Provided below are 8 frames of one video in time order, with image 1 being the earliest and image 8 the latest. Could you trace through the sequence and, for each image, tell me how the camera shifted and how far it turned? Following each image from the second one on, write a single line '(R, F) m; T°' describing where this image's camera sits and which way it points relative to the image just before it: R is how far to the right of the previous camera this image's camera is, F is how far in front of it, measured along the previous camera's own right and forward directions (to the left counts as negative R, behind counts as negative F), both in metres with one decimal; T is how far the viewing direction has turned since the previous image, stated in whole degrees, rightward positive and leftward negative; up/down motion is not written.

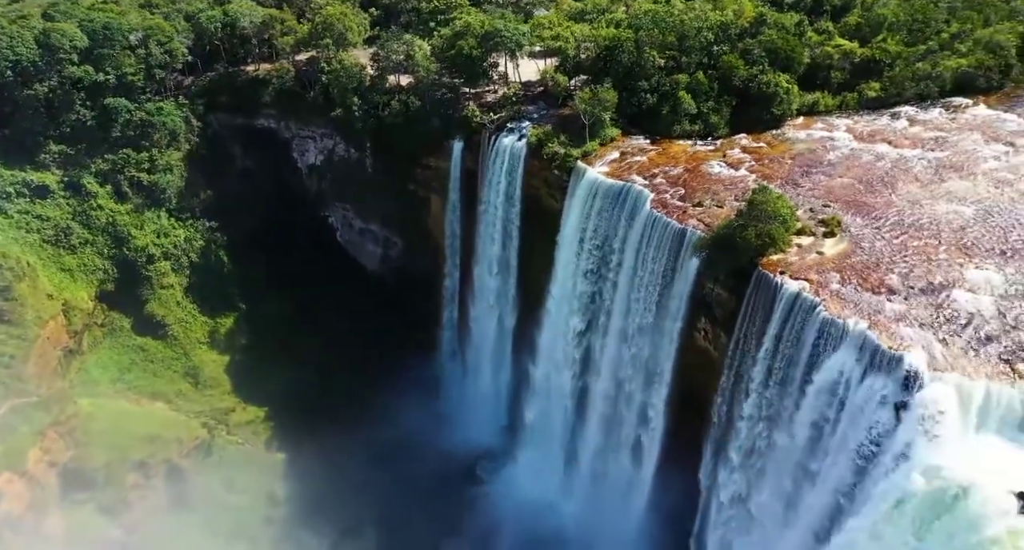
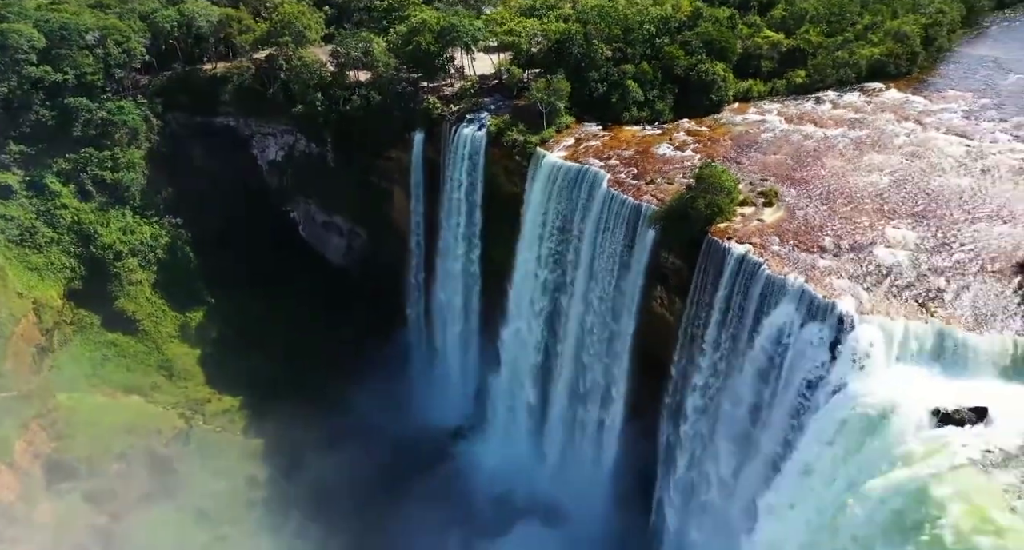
(-1.1, -1.9) m; +5°
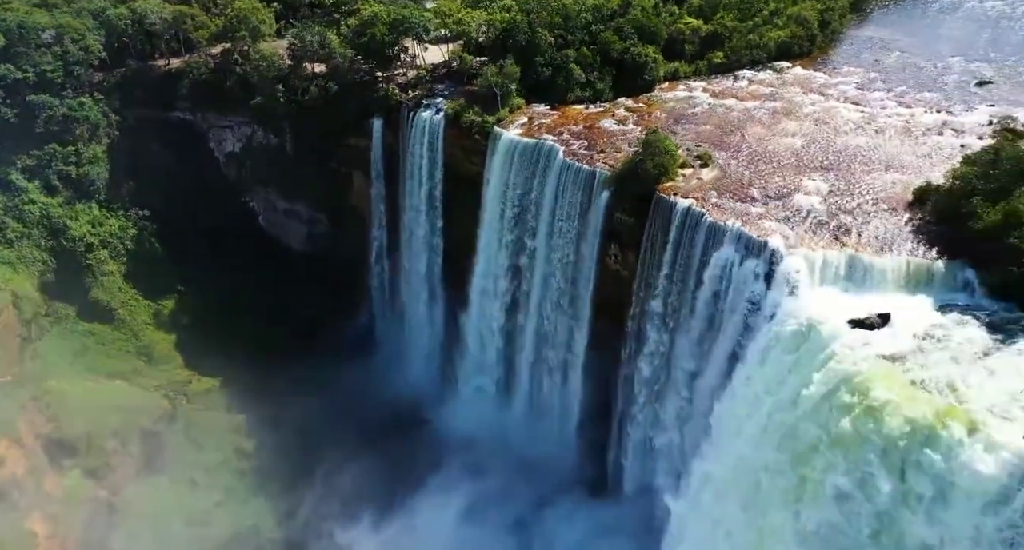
(-1.9, -2.9) m; +6°
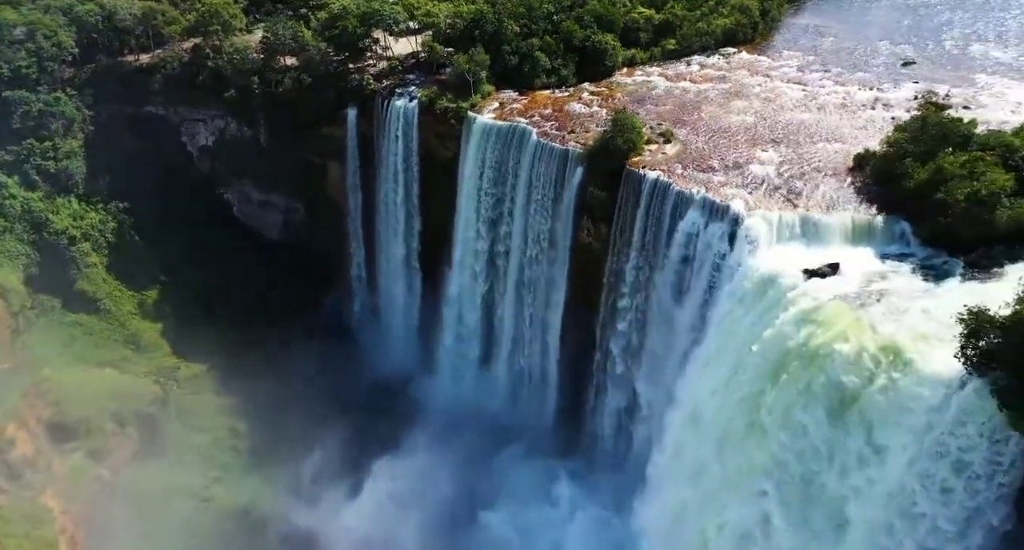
(-1.4, -2.1) m; +4°
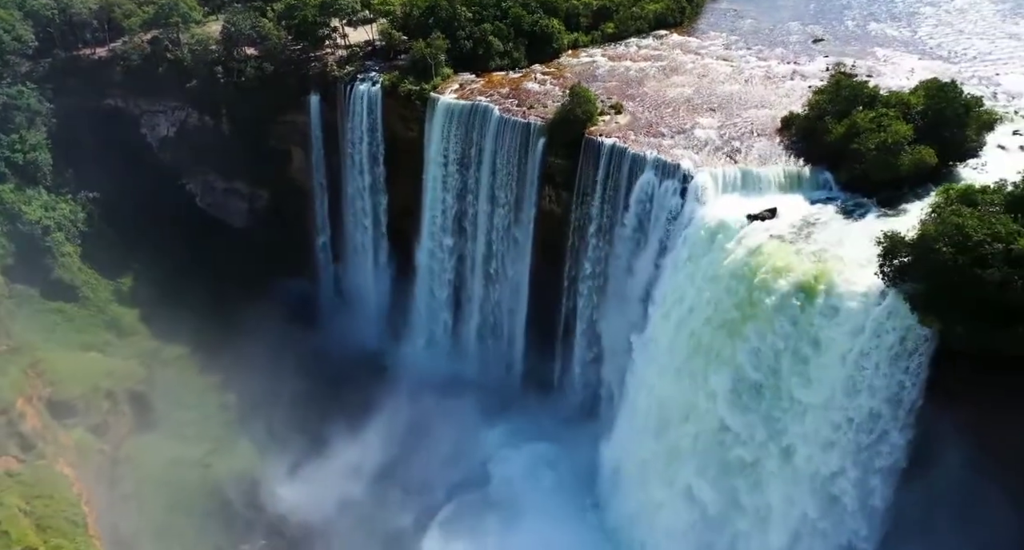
(-2.2, -2.8) m; +6°
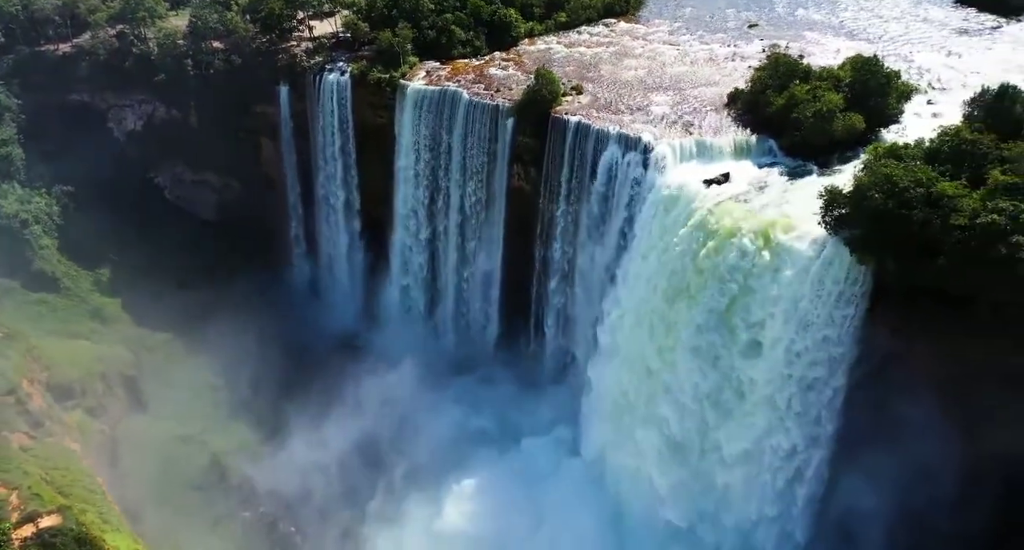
(-1.8, -2.3) m; +5°
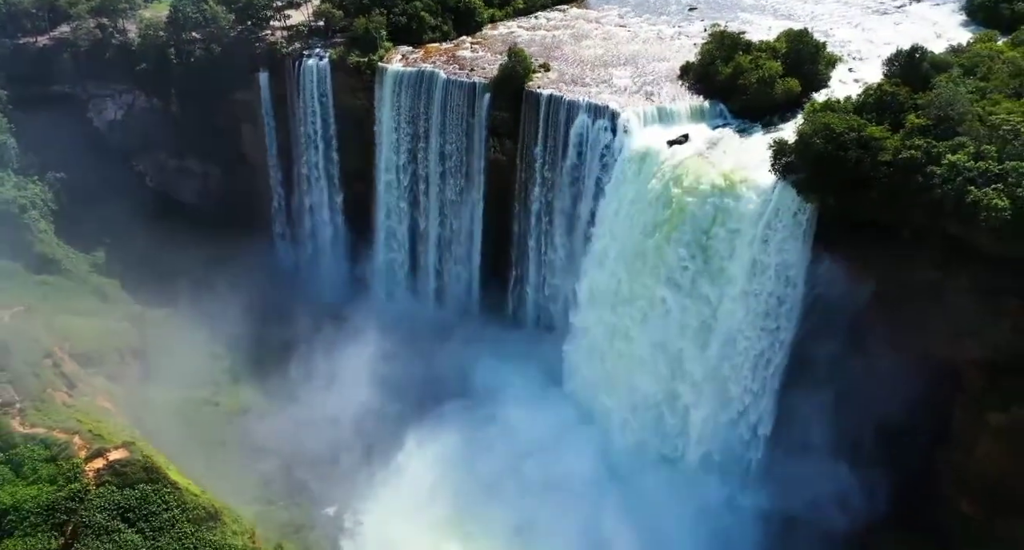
(-2.6, -3.4) m; +5°
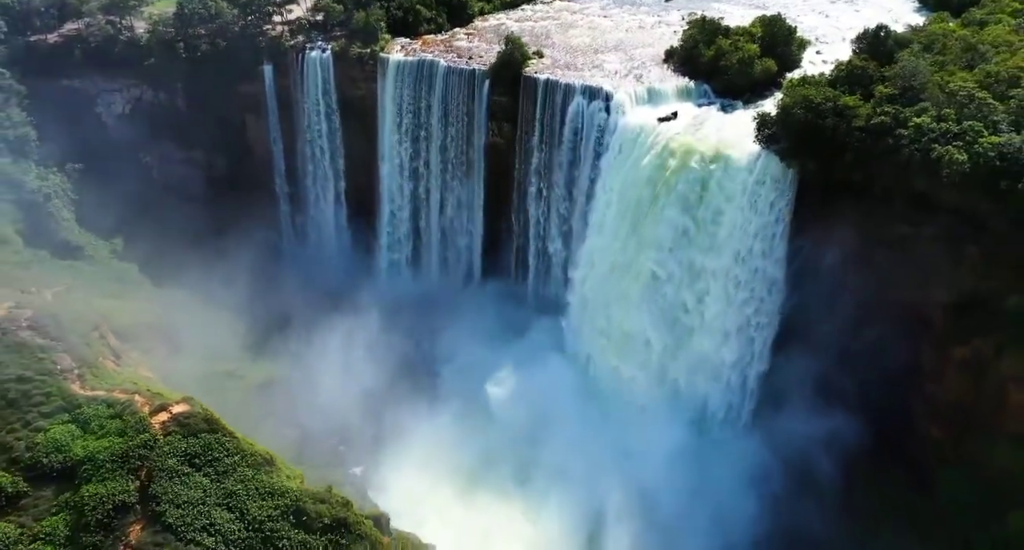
(-2.1, -2.7) m; +3°
